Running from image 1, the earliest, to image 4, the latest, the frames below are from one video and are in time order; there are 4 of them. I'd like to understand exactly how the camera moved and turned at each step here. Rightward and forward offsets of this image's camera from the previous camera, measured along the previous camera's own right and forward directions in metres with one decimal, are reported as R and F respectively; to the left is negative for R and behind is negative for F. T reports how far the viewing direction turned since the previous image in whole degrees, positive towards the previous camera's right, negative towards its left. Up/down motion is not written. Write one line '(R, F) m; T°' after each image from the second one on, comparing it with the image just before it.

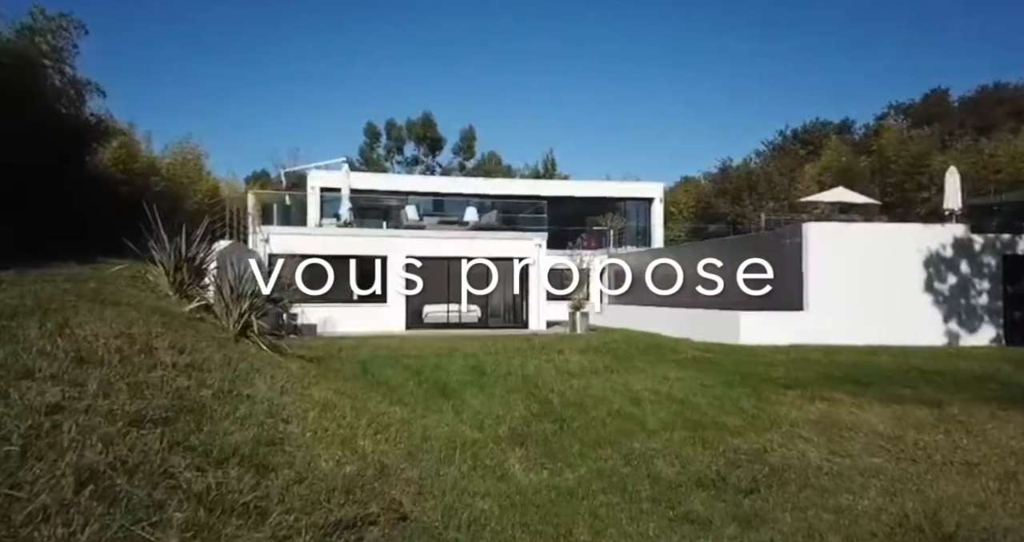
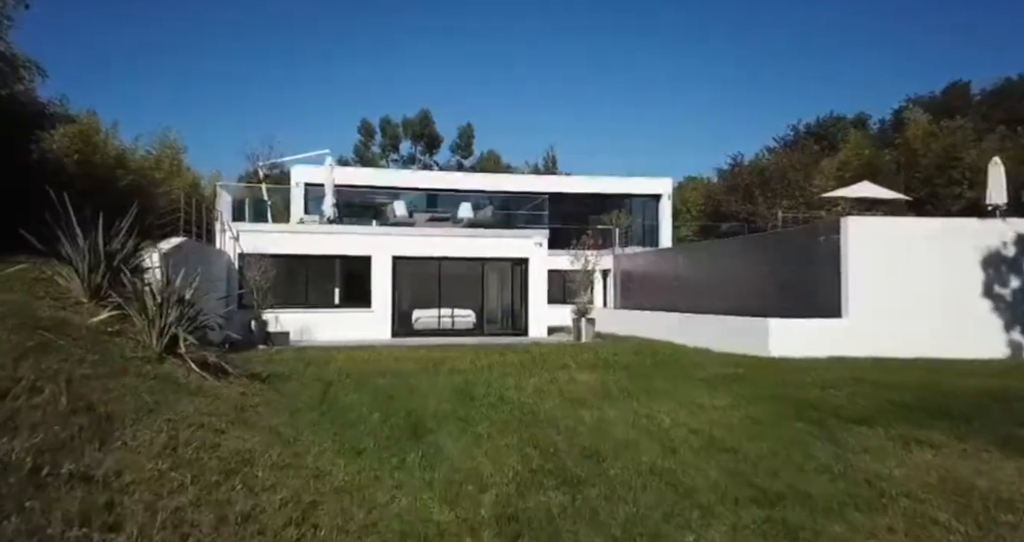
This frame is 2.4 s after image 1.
(+0.1, +2.1) m; 0°
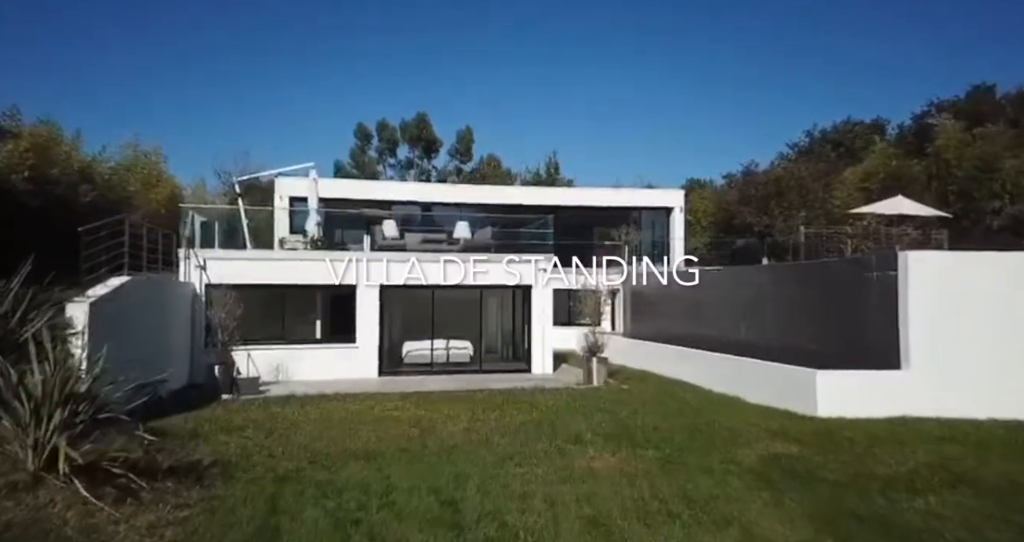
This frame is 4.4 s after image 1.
(0.0, +2.2) m; 0°
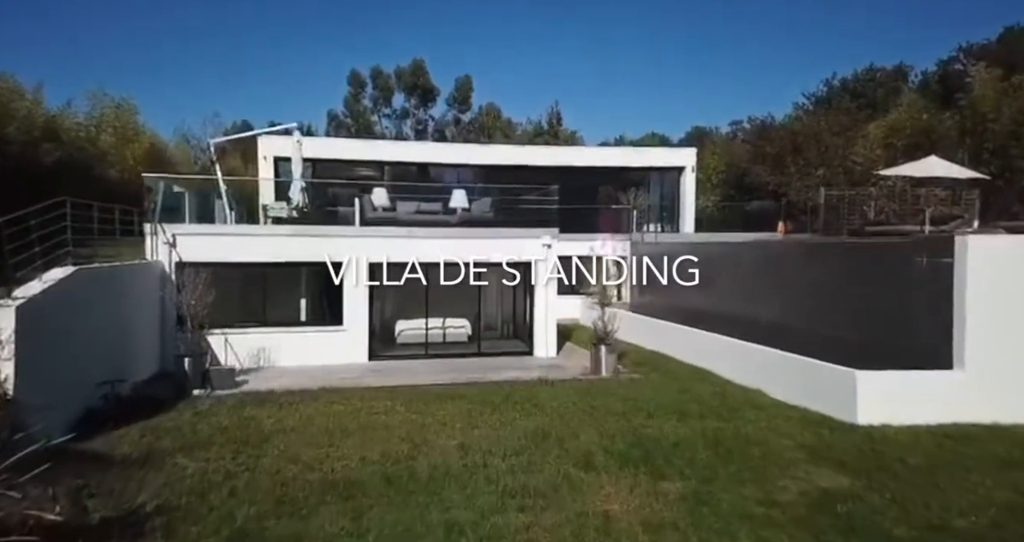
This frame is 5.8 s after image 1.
(0.0, +1.6) m; 0°
